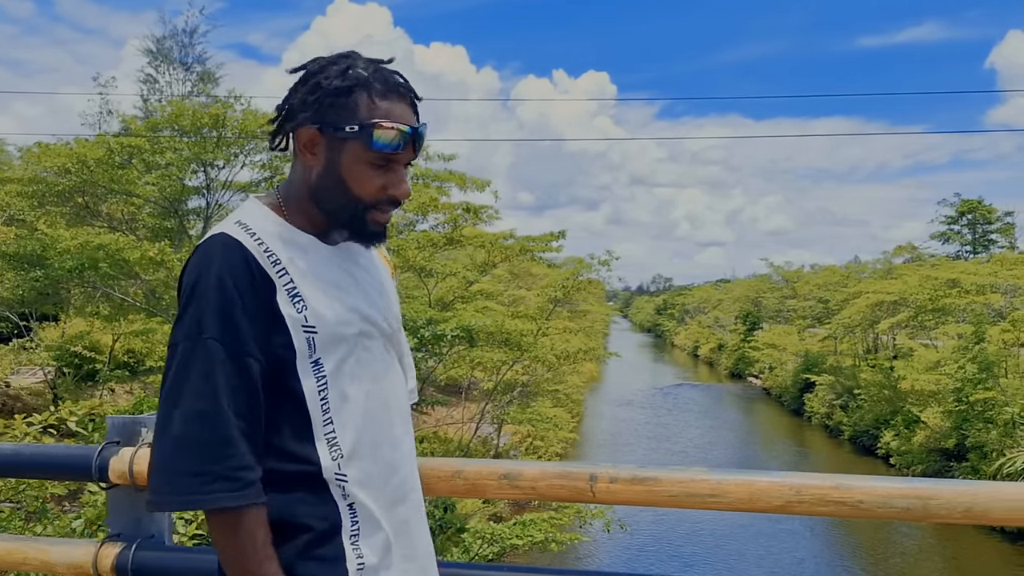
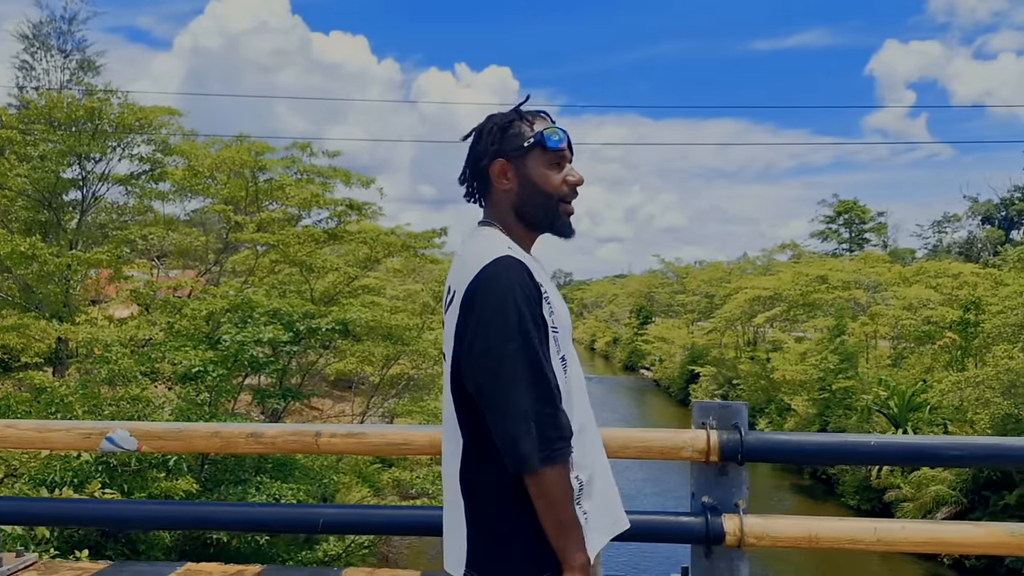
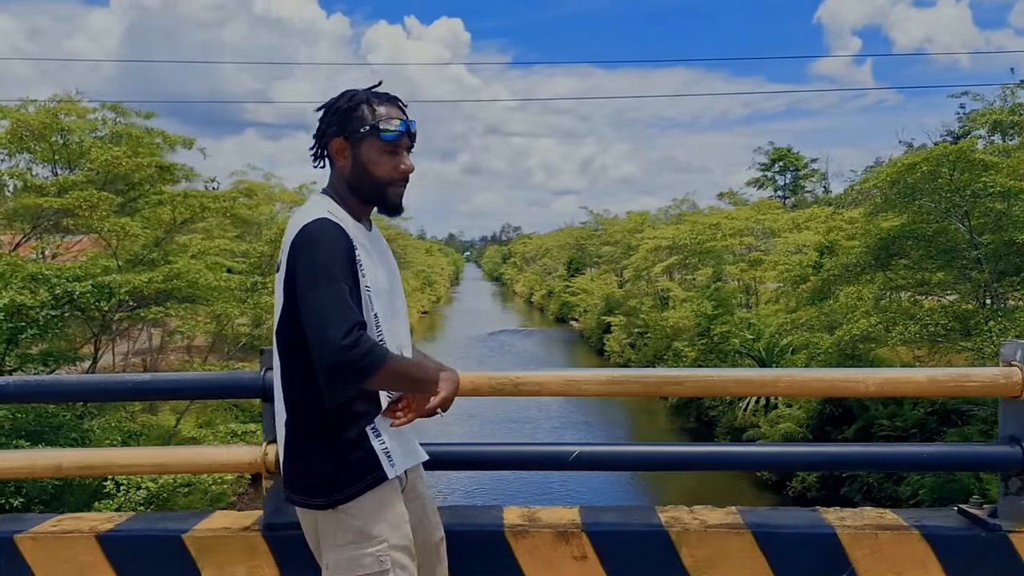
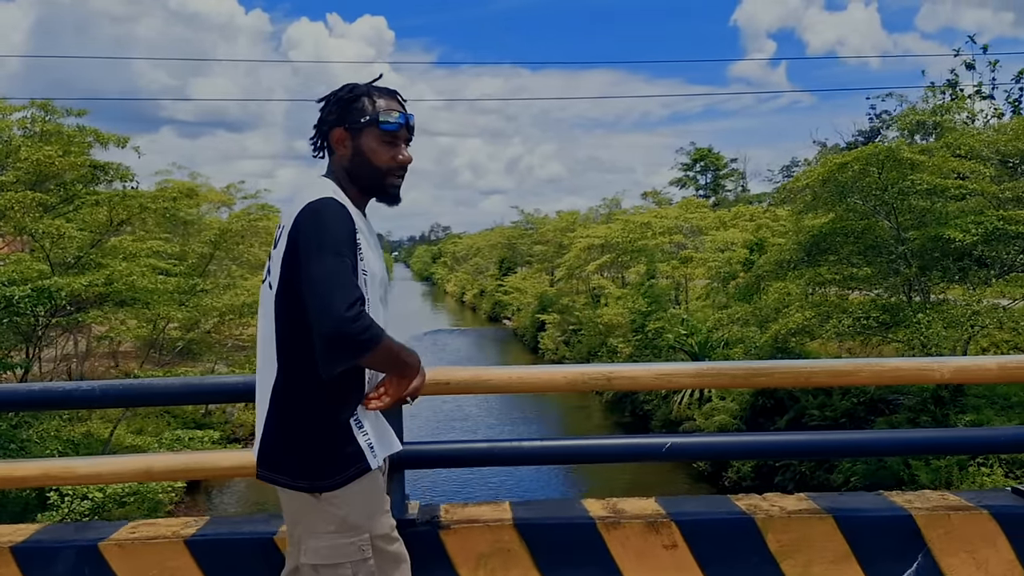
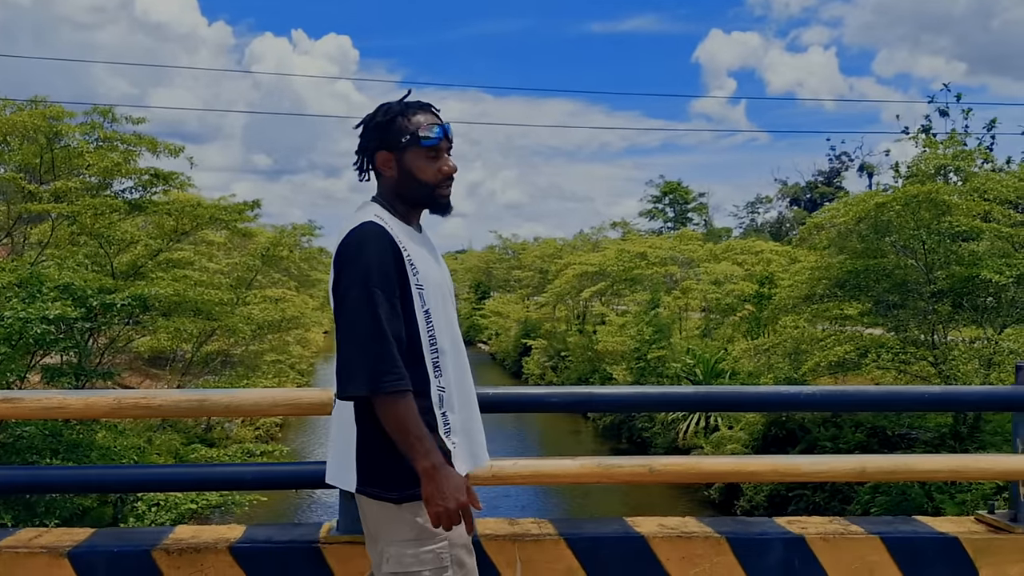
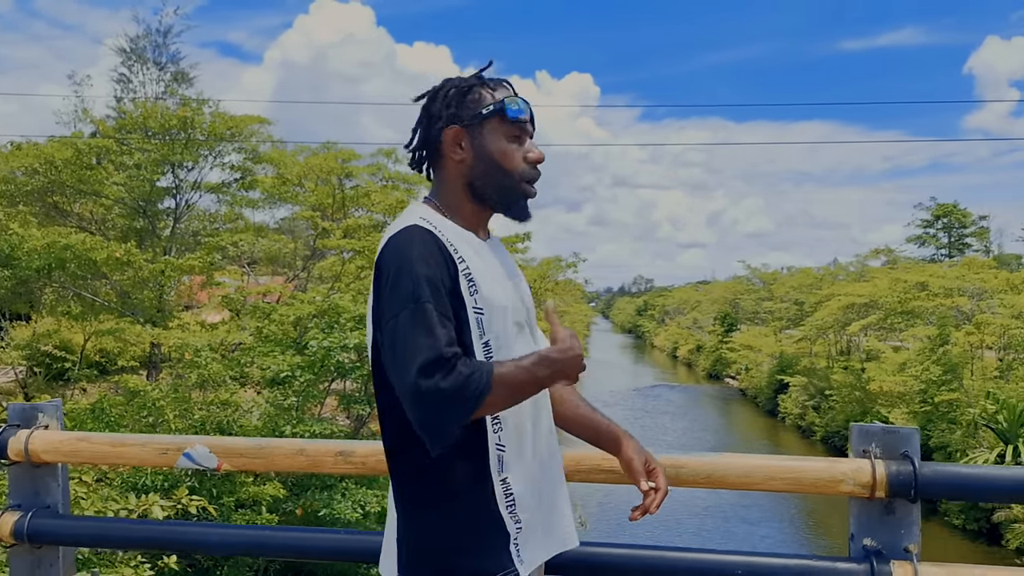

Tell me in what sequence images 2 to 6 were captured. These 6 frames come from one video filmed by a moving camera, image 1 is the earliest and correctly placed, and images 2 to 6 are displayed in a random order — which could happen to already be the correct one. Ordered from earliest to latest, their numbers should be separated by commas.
6, 2, 5, 4, 3
